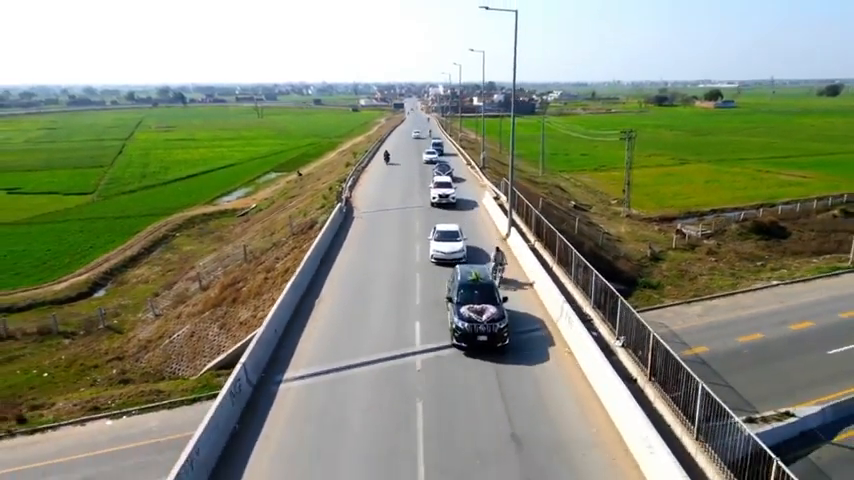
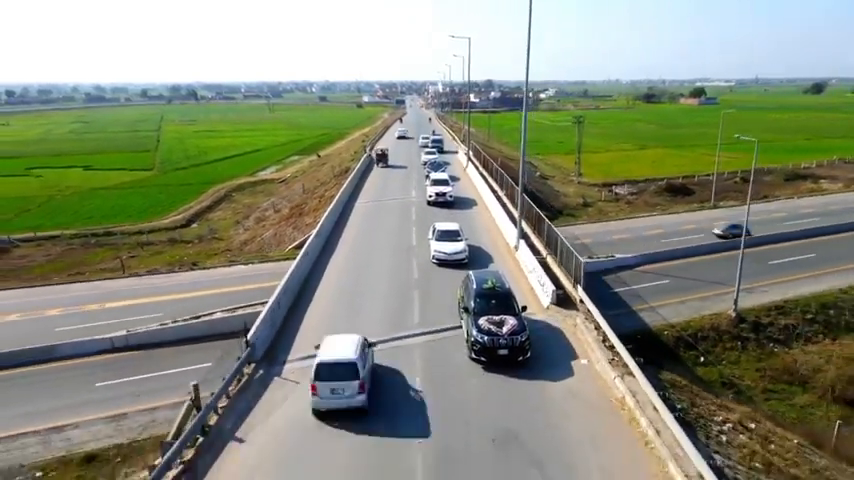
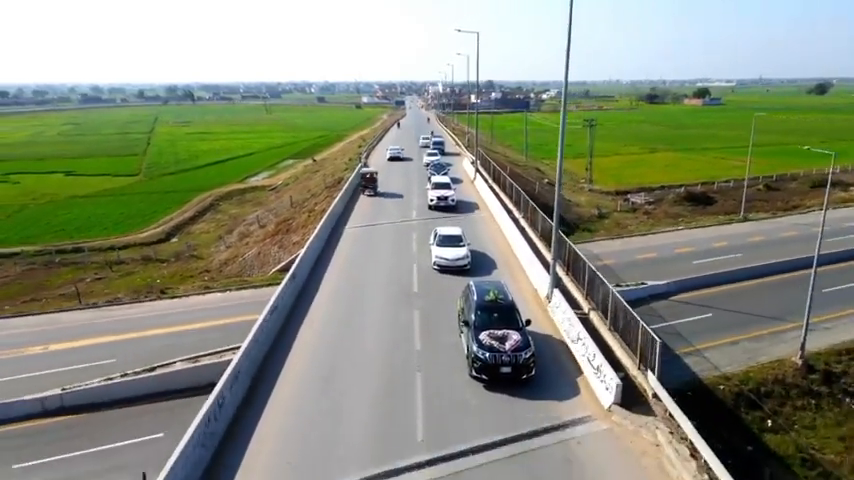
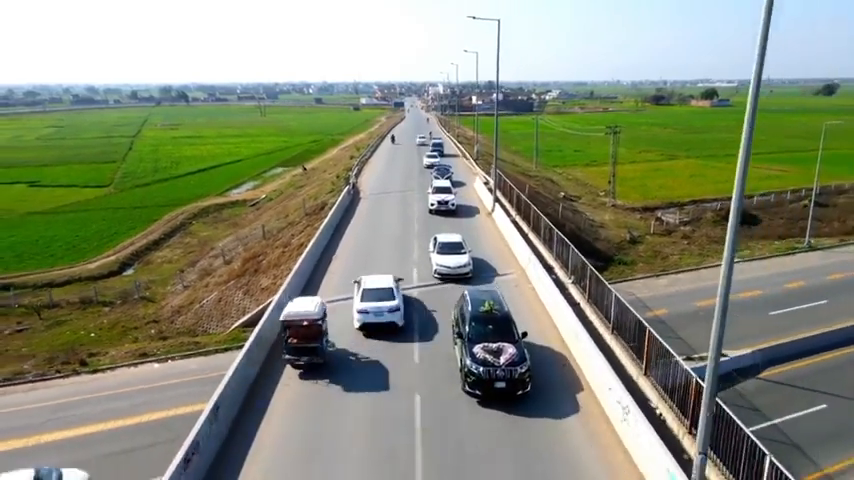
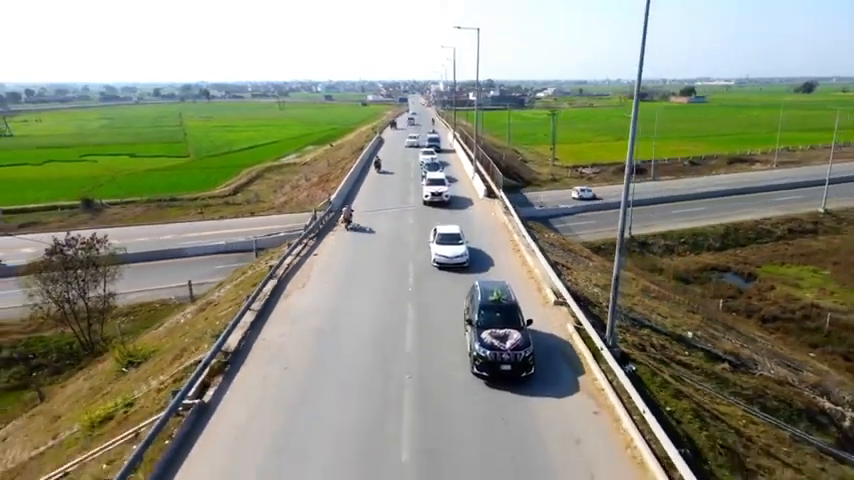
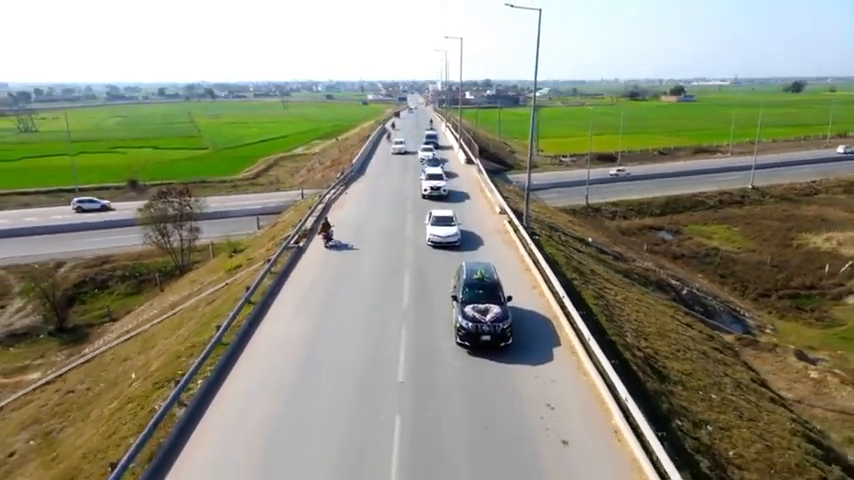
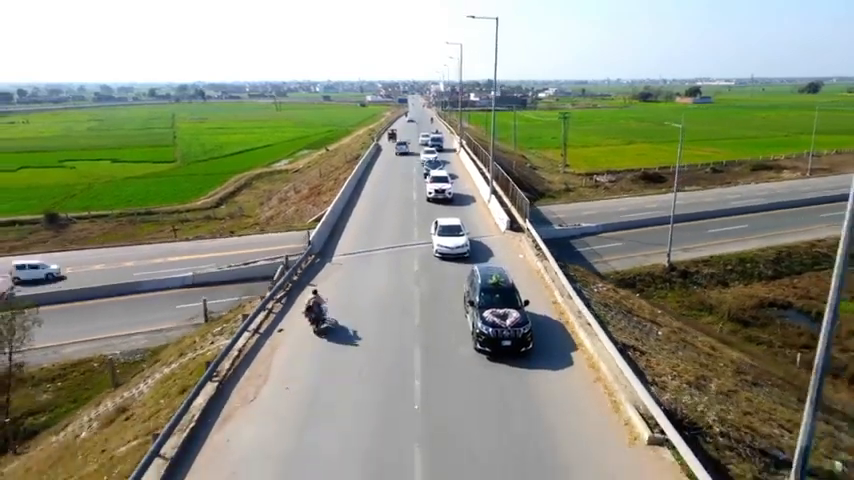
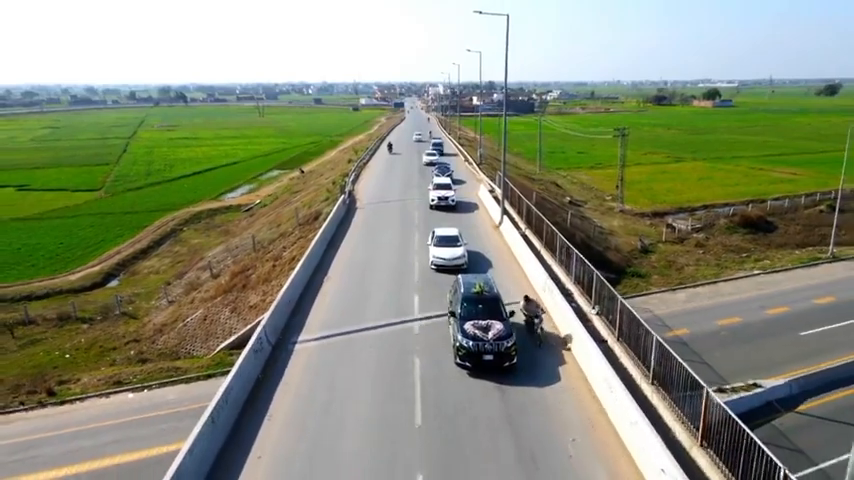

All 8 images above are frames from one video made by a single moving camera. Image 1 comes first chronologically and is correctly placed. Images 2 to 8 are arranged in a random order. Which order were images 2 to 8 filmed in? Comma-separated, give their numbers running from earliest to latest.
8, 4, 3, 2, 7, 5, 6
